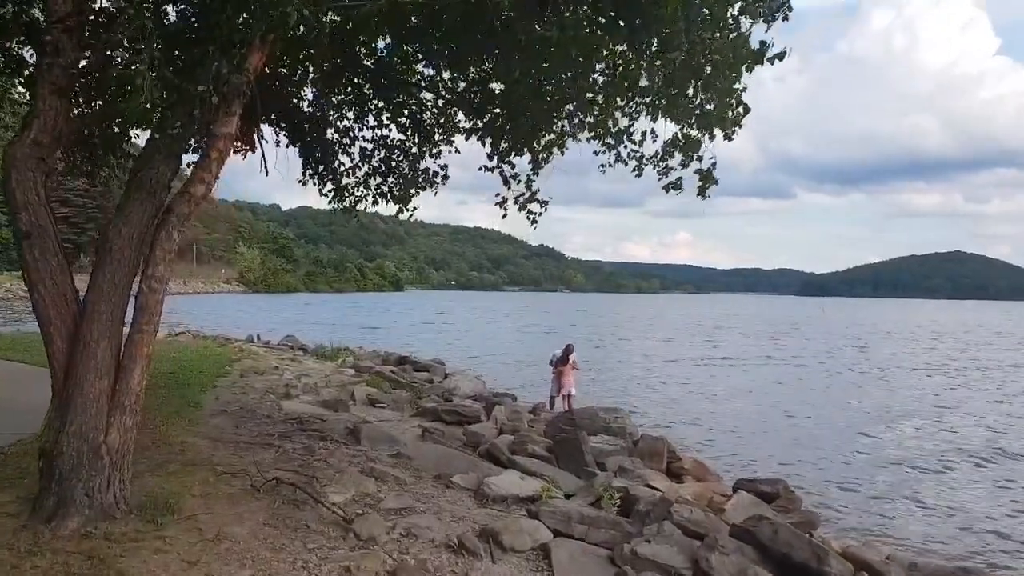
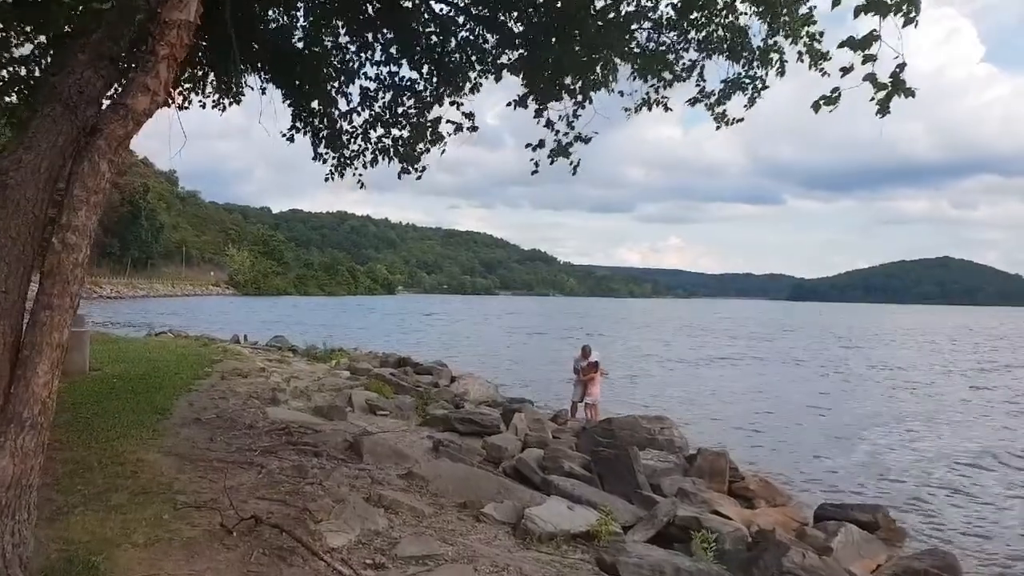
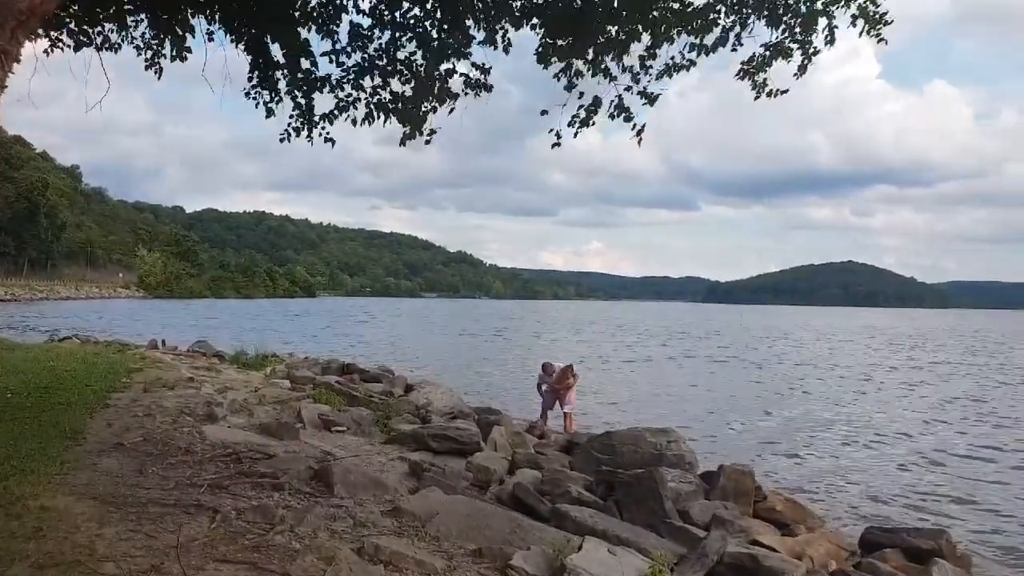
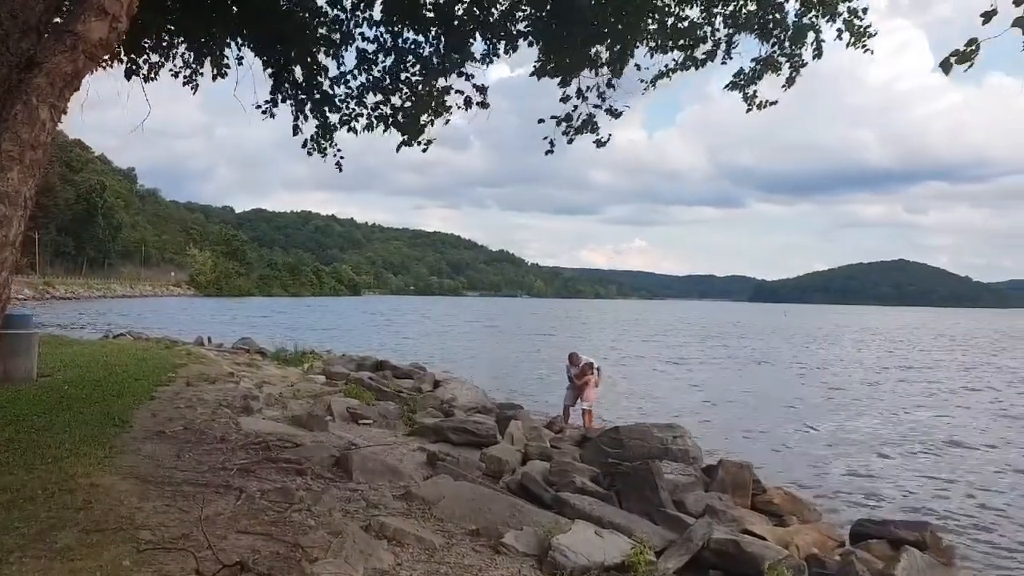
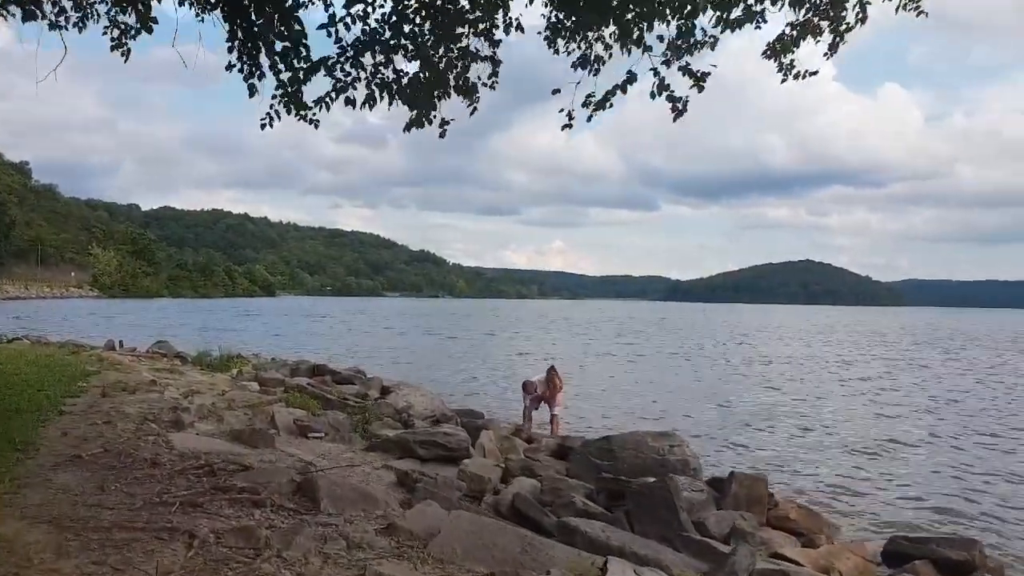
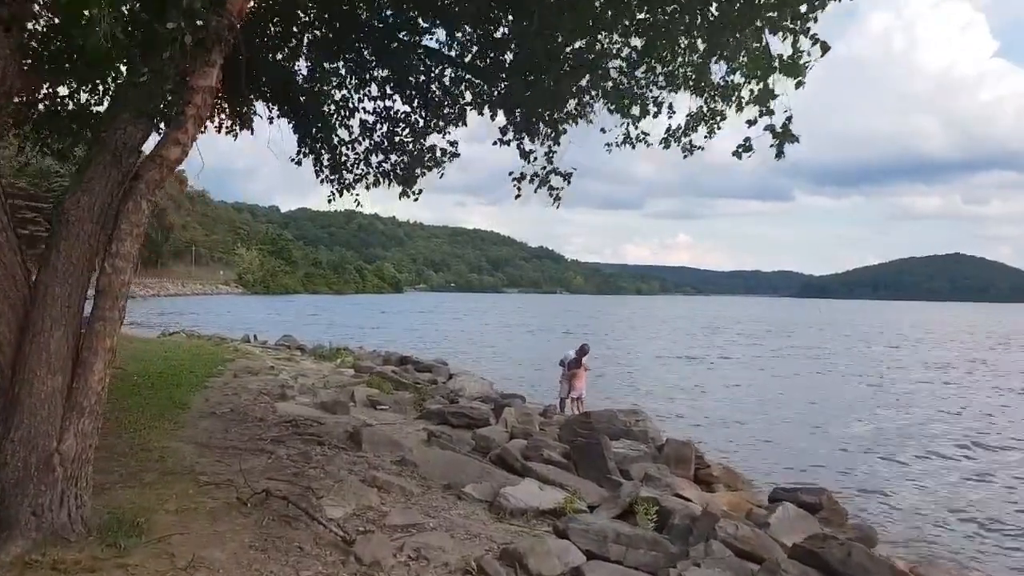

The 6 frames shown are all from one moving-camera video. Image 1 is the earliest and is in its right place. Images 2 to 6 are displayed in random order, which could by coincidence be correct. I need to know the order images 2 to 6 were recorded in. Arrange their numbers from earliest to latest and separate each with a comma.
6, 2, 4, 3, 5
